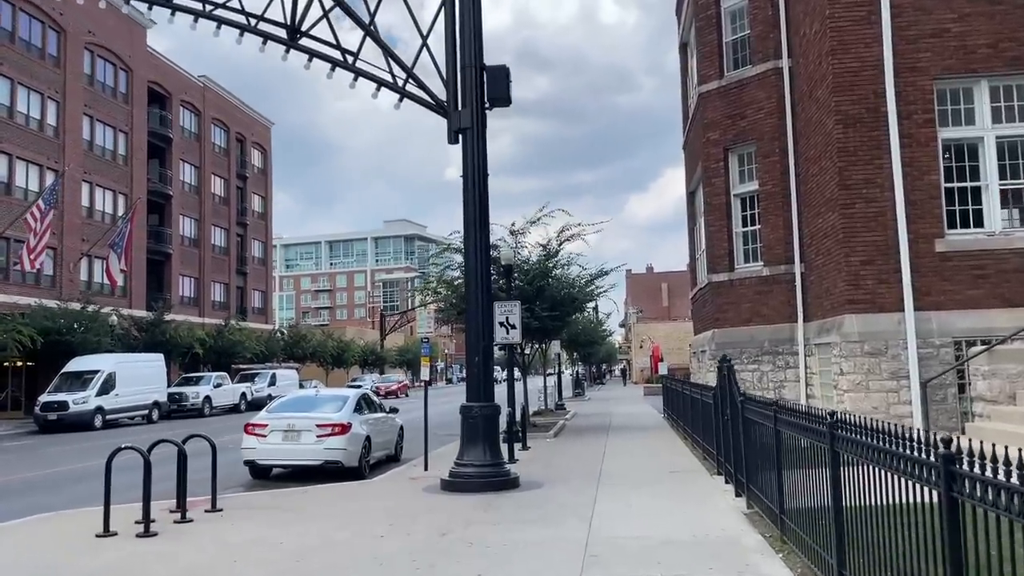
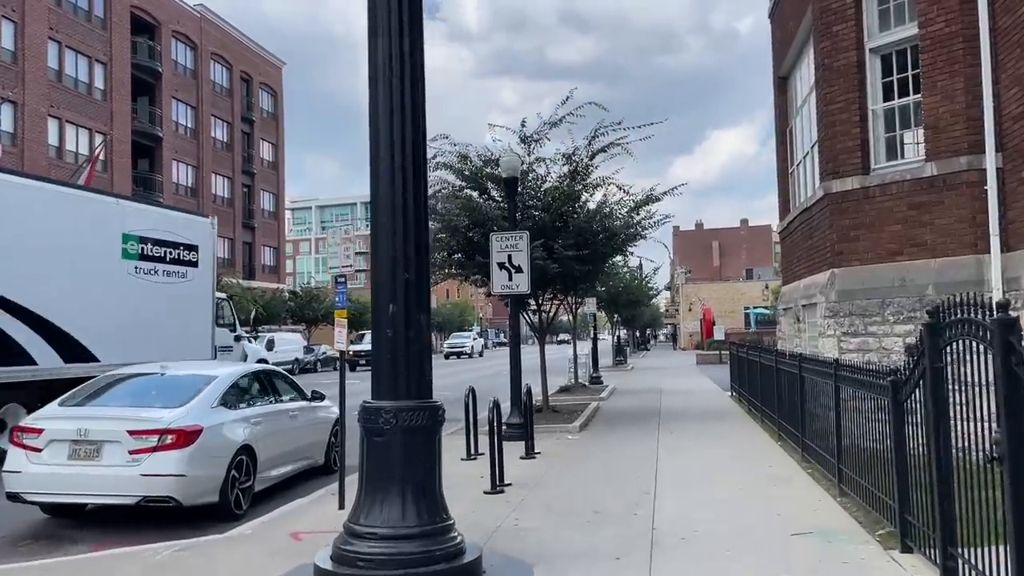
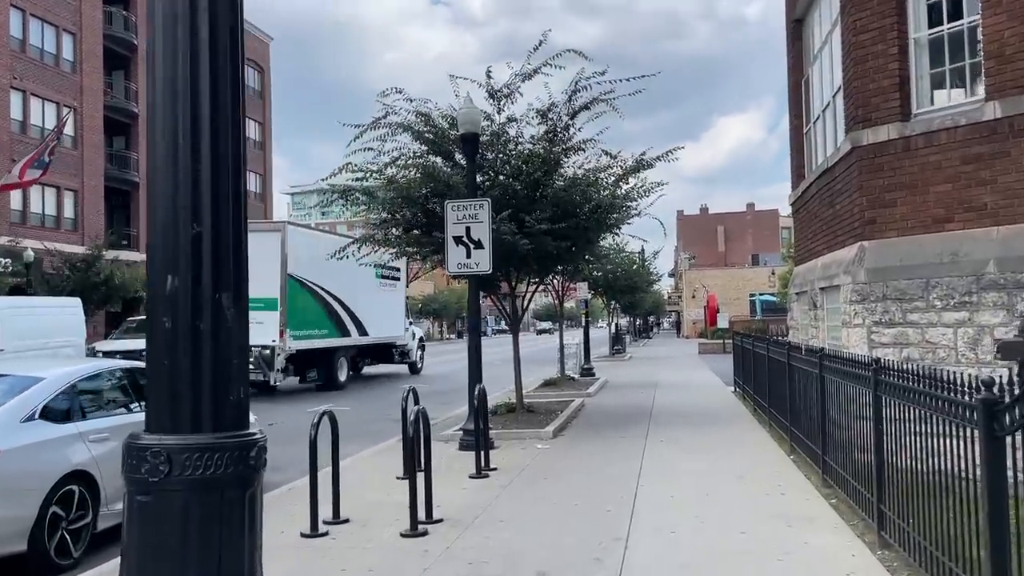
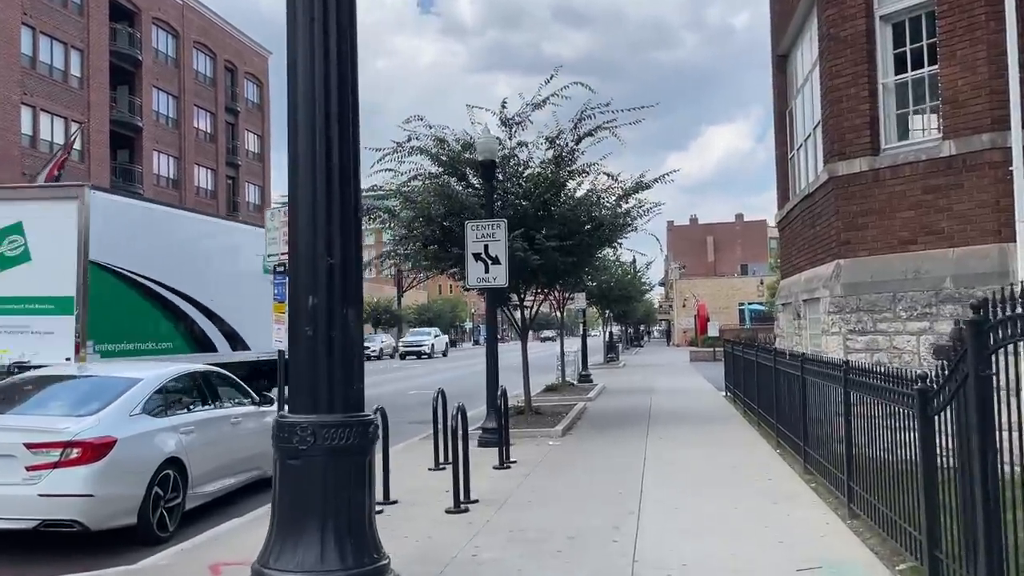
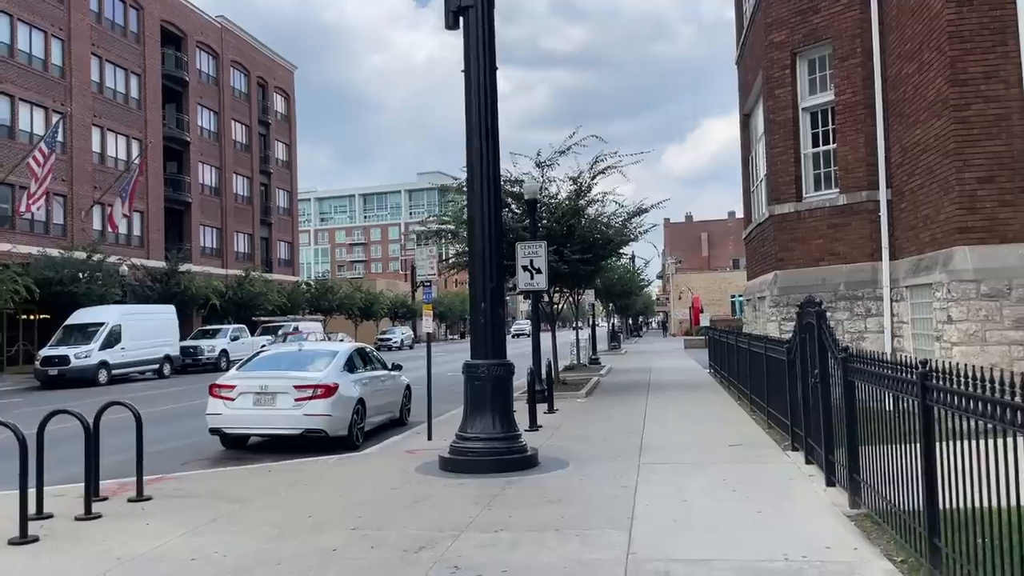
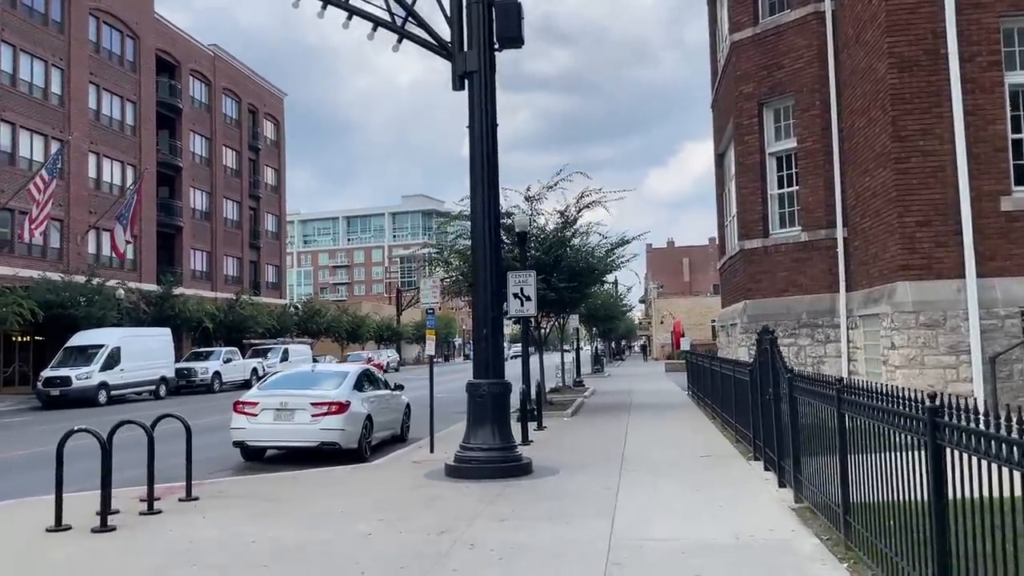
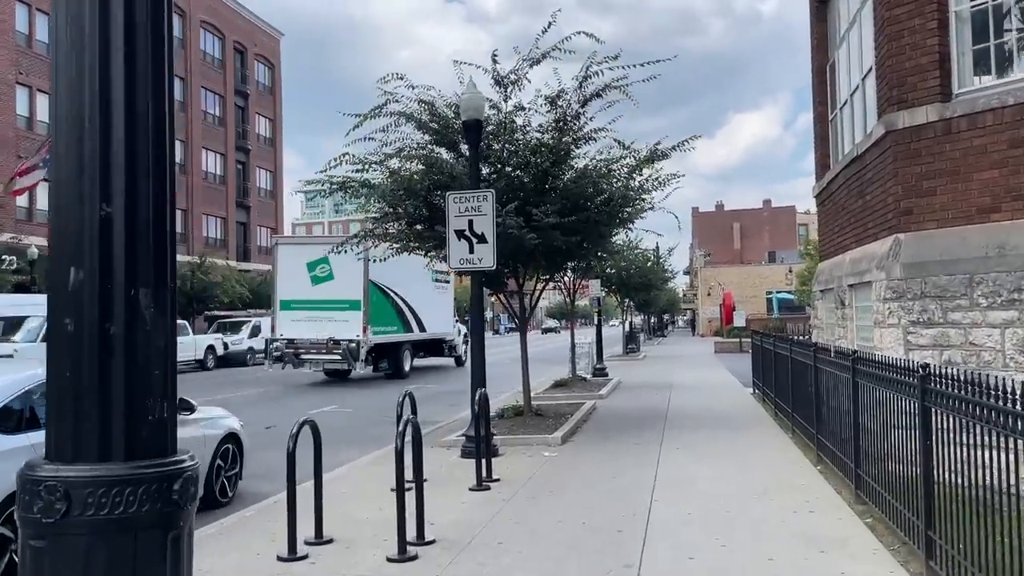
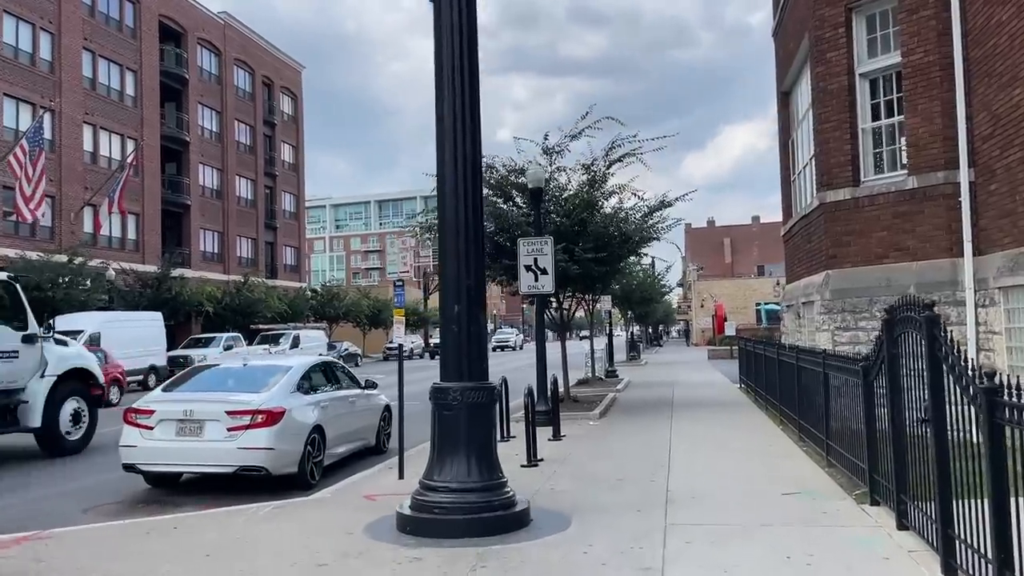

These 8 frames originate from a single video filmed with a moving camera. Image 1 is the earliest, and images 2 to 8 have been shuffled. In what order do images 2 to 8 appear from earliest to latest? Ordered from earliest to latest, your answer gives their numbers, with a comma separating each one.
6, 5, 8, 2, 4, 3, 7
